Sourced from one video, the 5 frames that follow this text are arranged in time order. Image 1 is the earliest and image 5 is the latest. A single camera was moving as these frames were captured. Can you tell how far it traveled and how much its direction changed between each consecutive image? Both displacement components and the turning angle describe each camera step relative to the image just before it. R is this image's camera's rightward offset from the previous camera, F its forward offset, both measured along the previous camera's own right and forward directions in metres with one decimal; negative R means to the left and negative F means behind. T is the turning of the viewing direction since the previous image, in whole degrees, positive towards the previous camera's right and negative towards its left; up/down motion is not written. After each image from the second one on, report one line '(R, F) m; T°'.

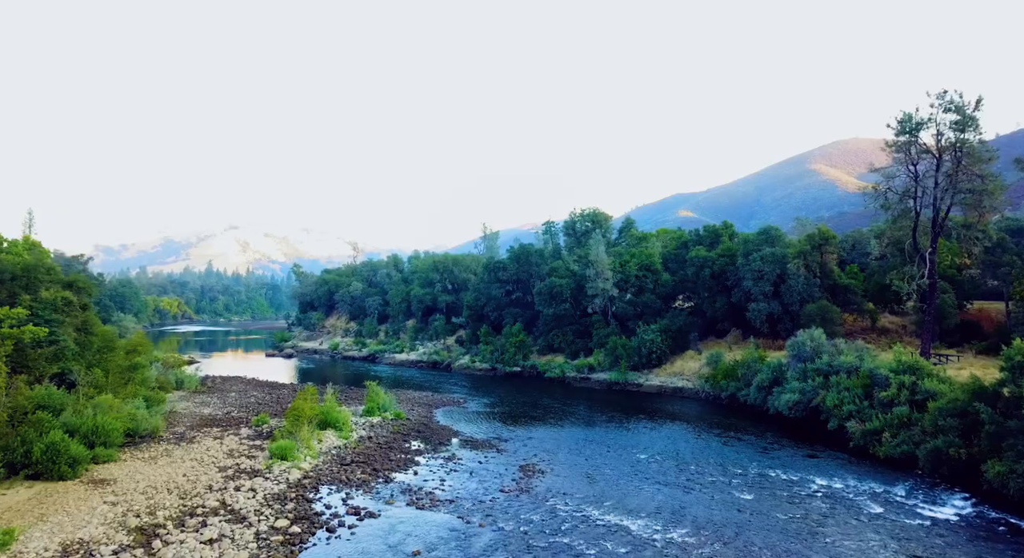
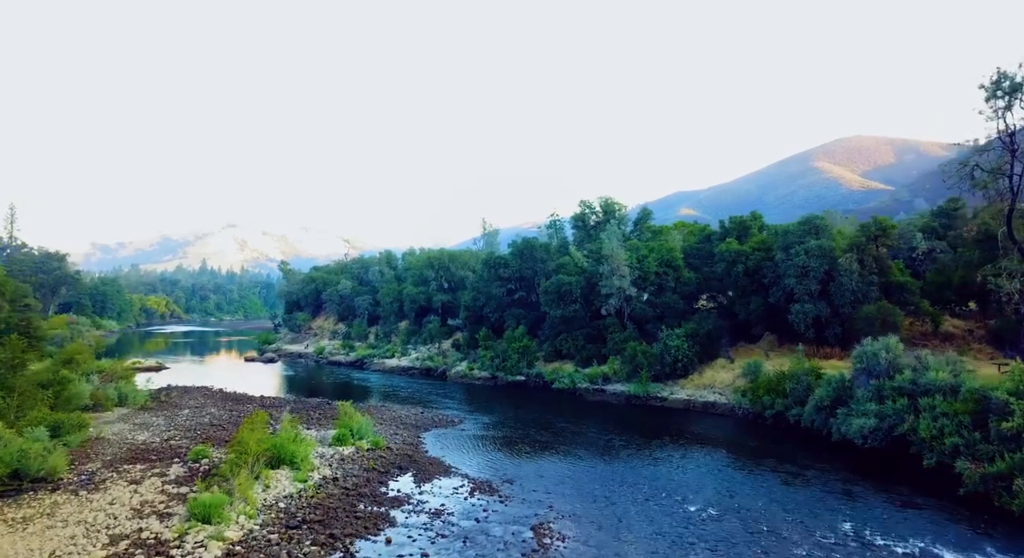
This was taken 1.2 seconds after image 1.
(-0.3, +8.1) m; 0°
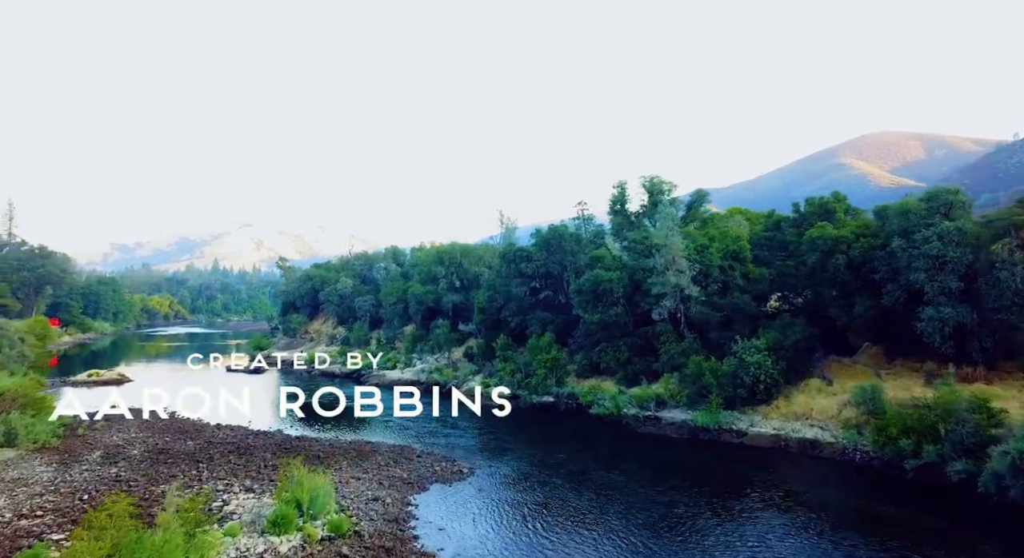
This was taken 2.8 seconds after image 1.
(-0.7, +12.4) m; -1°
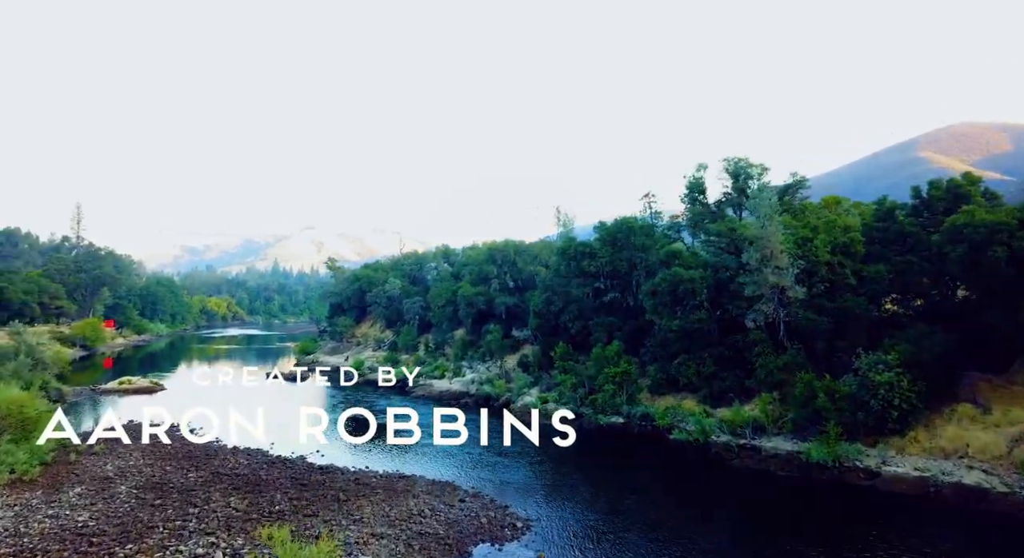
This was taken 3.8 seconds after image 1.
(-0.4, +7.1) m; -5°
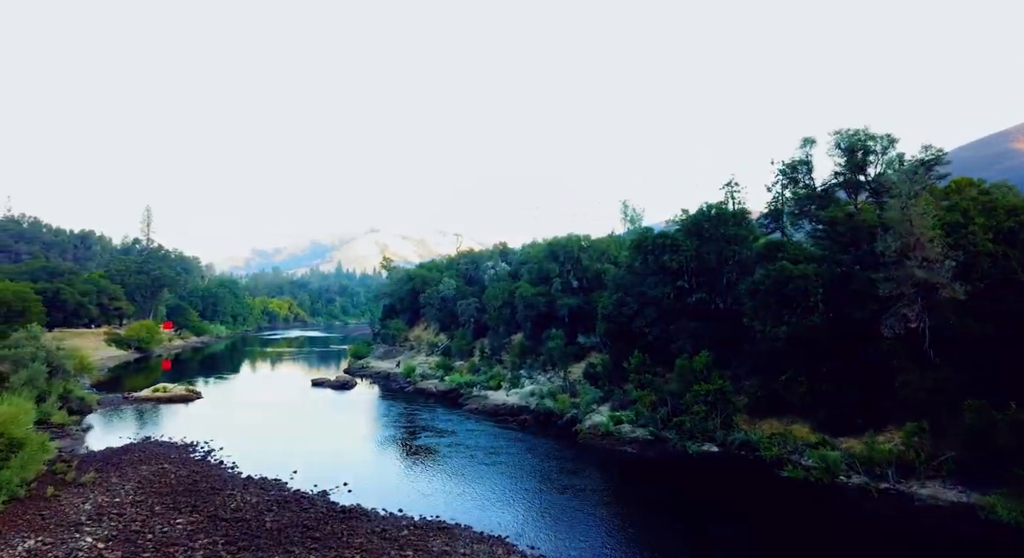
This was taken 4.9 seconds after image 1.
(-0.3, +7.1) m; -5°
